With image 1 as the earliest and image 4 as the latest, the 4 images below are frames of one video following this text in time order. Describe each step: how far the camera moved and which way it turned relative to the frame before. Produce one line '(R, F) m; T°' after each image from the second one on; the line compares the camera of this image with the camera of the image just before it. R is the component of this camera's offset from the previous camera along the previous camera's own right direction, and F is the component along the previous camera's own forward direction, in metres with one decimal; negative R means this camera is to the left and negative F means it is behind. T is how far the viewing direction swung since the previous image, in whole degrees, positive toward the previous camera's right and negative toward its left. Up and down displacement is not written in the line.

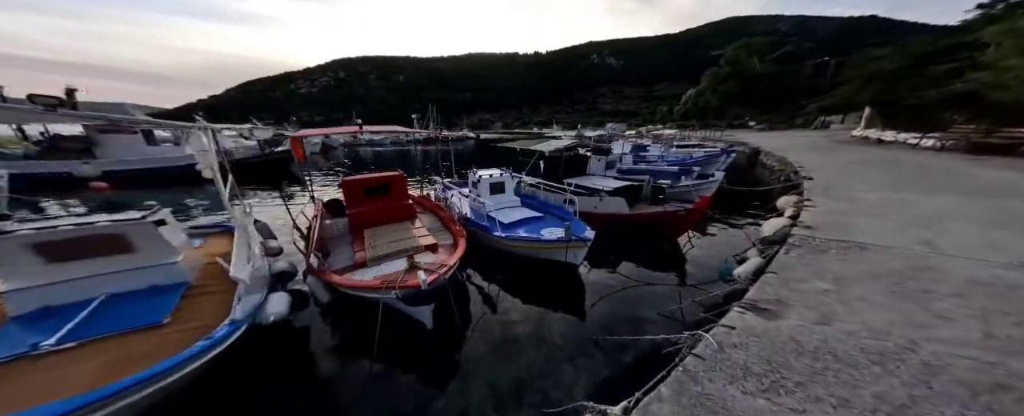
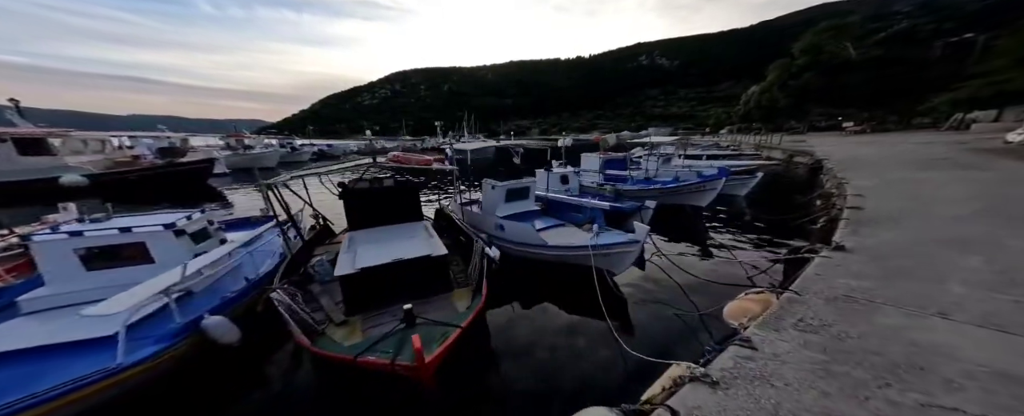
(+7.9, +5.3) m; -10°
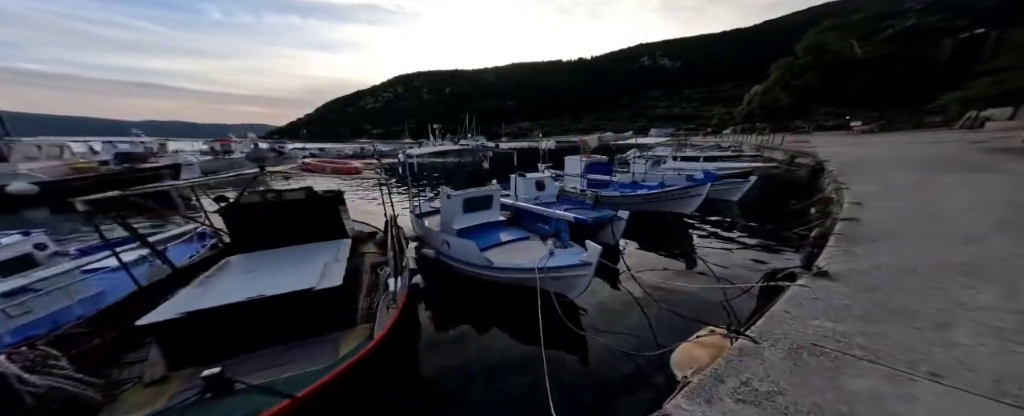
(+1.8, +1.1) m; -1°
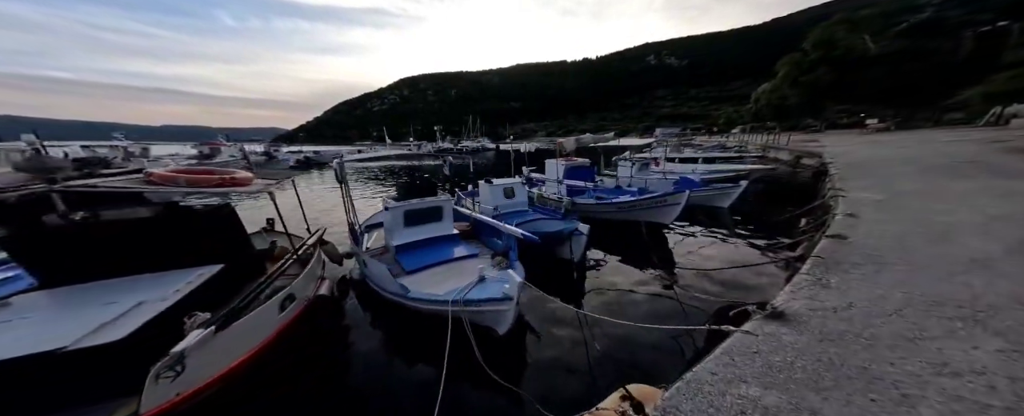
(+2.1, +1.0) m; -1°
